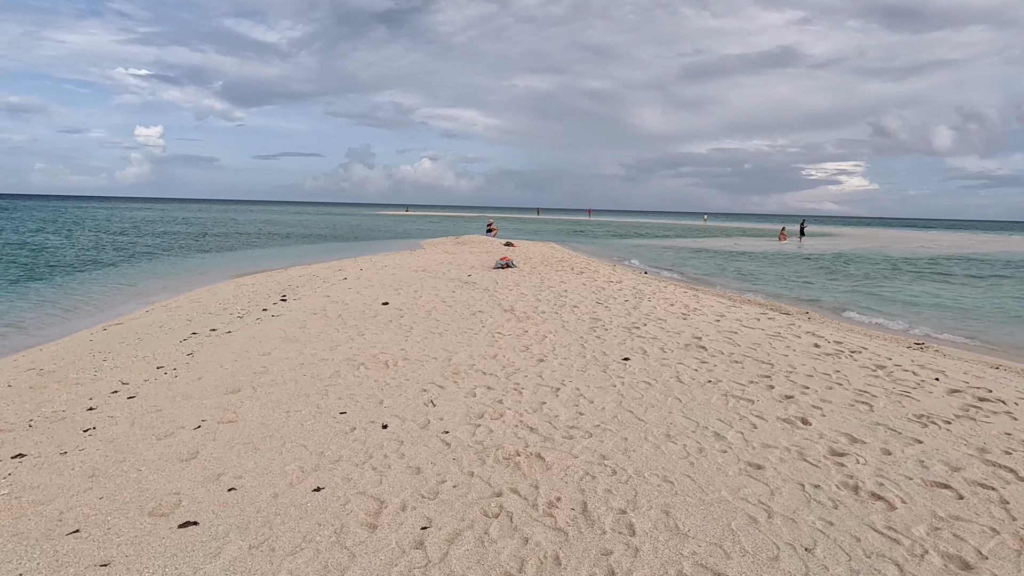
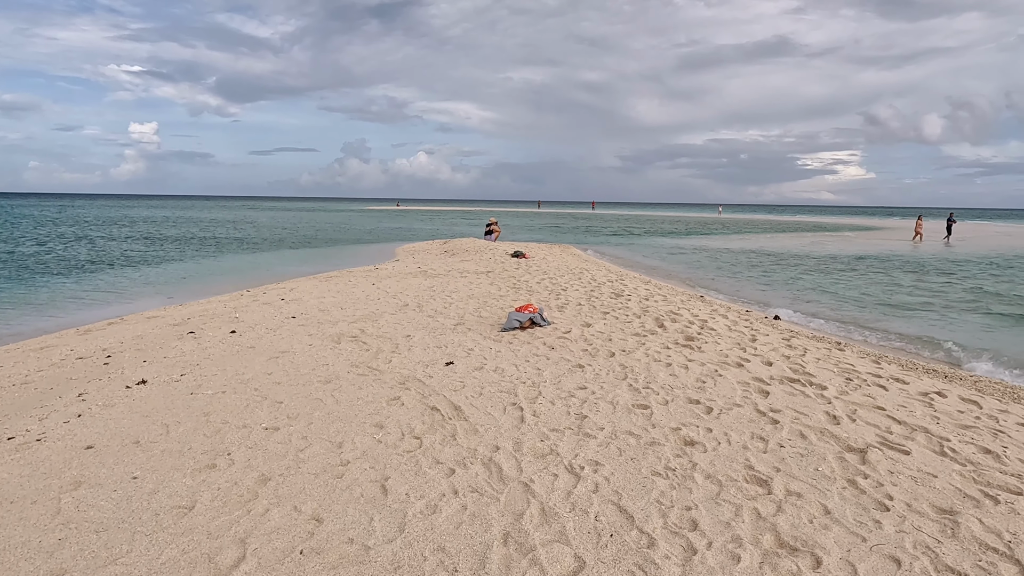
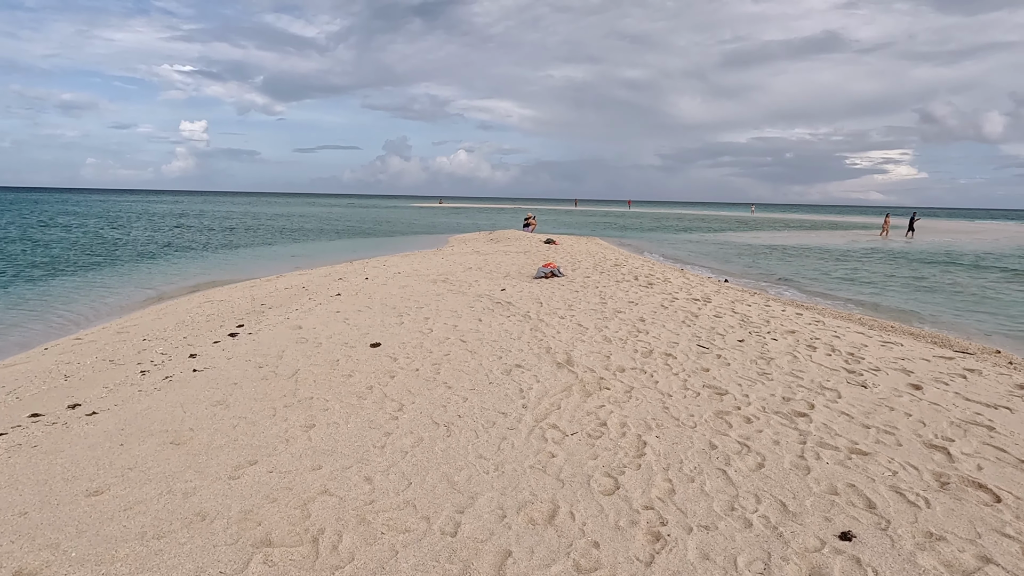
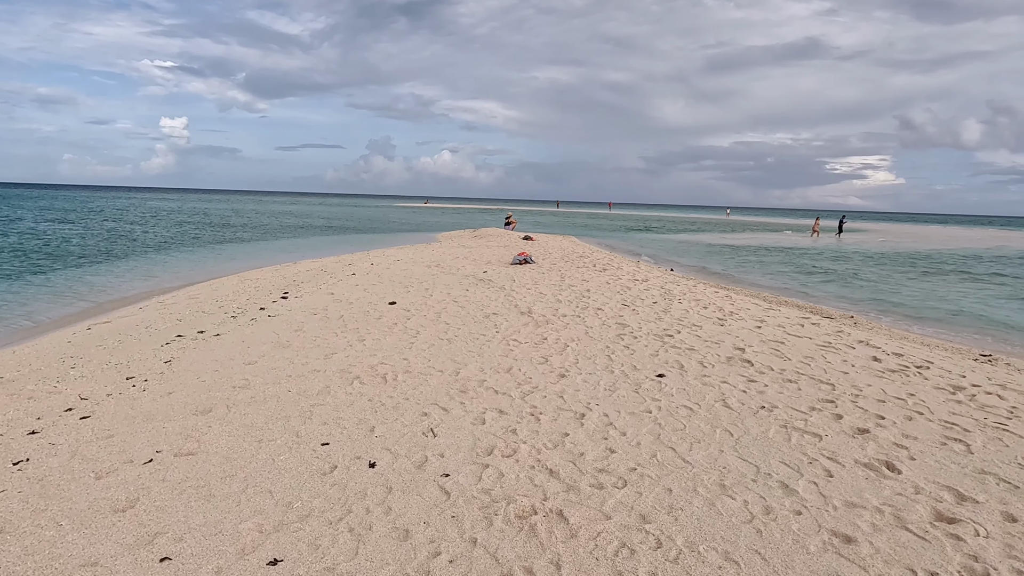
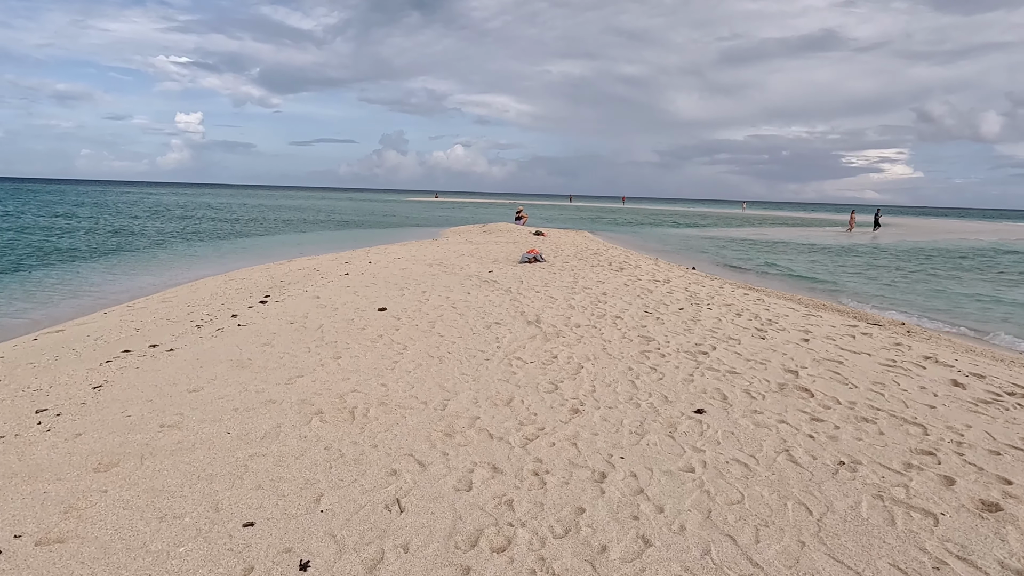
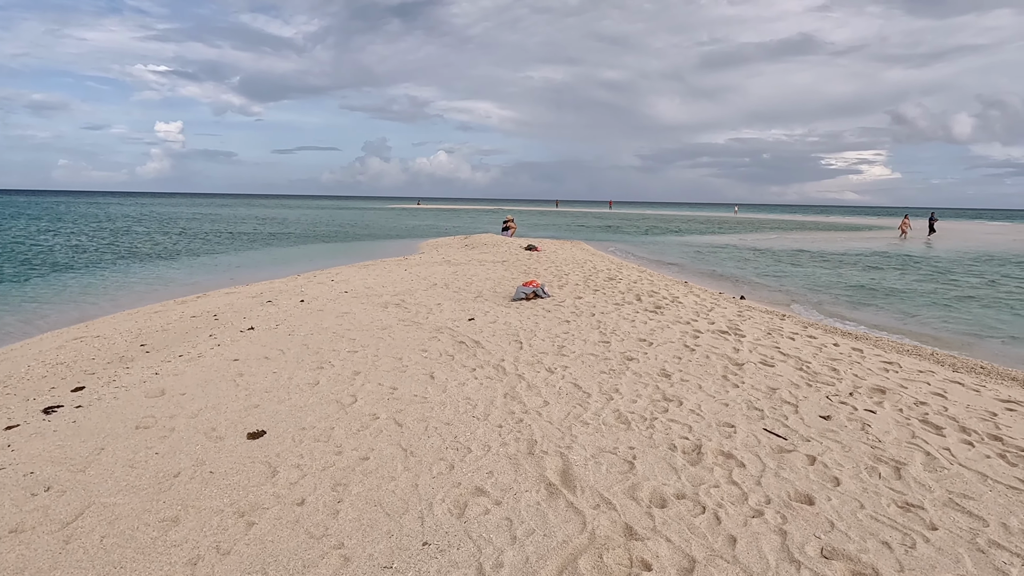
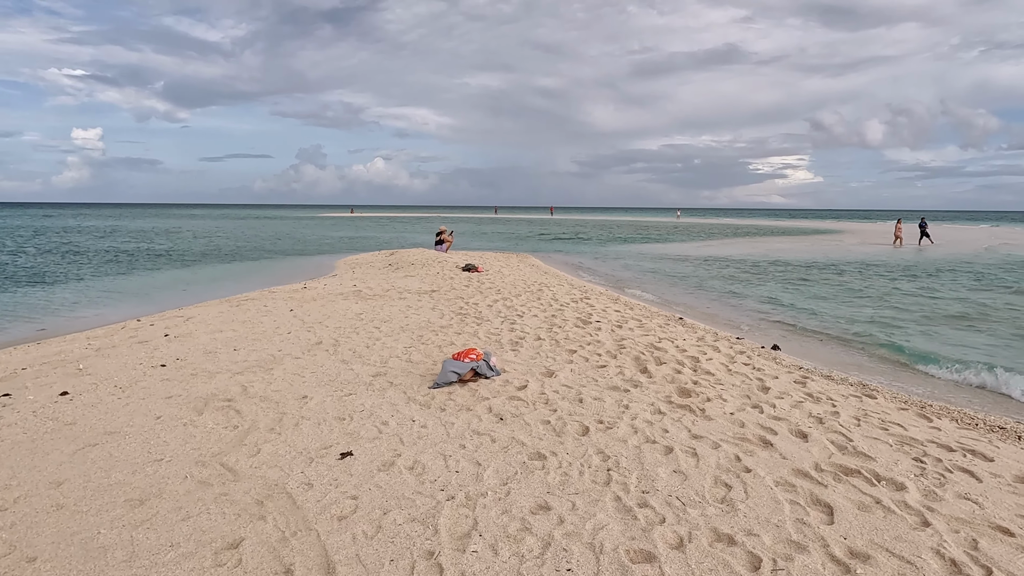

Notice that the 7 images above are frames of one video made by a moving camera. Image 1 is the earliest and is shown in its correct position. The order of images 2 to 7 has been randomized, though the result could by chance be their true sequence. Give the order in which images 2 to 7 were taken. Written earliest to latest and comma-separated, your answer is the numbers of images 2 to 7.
4, 5, 3, 6, 2, 7
